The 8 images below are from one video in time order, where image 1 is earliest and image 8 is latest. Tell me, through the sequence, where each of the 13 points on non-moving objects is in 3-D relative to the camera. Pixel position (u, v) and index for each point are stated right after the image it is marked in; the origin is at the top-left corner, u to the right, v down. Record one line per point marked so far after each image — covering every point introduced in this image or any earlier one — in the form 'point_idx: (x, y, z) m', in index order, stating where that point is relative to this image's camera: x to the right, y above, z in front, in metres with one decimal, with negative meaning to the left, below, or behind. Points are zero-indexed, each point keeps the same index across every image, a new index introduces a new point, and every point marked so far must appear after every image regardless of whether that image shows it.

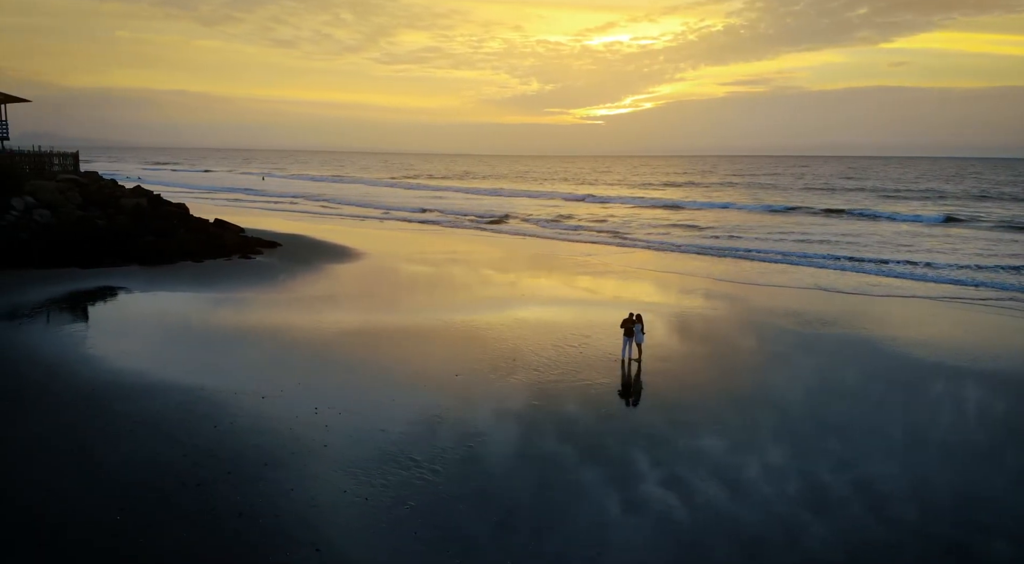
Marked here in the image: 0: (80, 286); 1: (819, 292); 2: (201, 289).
0: (-11.4, 0.0, +18.4) m
1: (+8.8, -0.4, +20.5) m
2: (-8.9, -0.1, +19.6) m
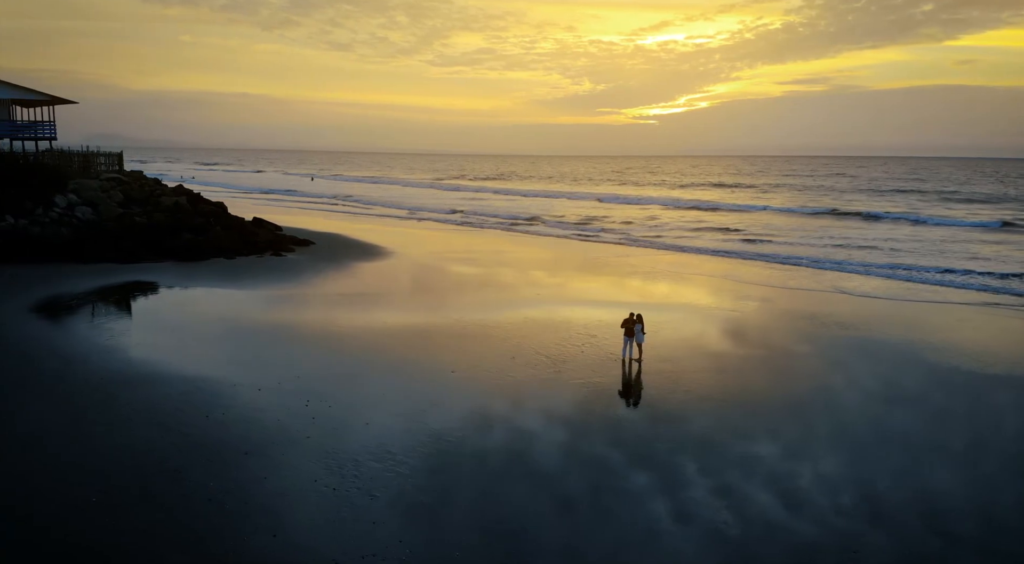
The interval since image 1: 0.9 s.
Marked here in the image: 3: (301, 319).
0: (-10.9, +0.1, +19.1) m
1: (+9.5, -0.5, +20.0) m
2: (-8.3, 0.0, +20.1) m
3: (-4.6, -0.9, +15.4) m
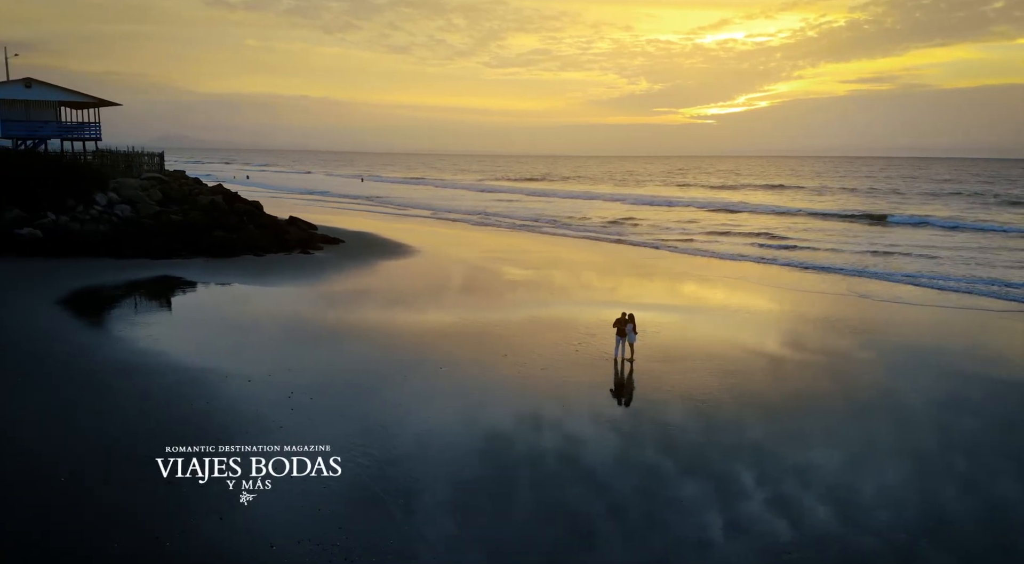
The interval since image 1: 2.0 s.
0: (-10.4, +0.2, +19.7) m
1: (+10.0, -0.6, +19.5) m
2: (-7.7, +0.1, +20.6) m
3: (-4.3, -0.9, +15.7) m
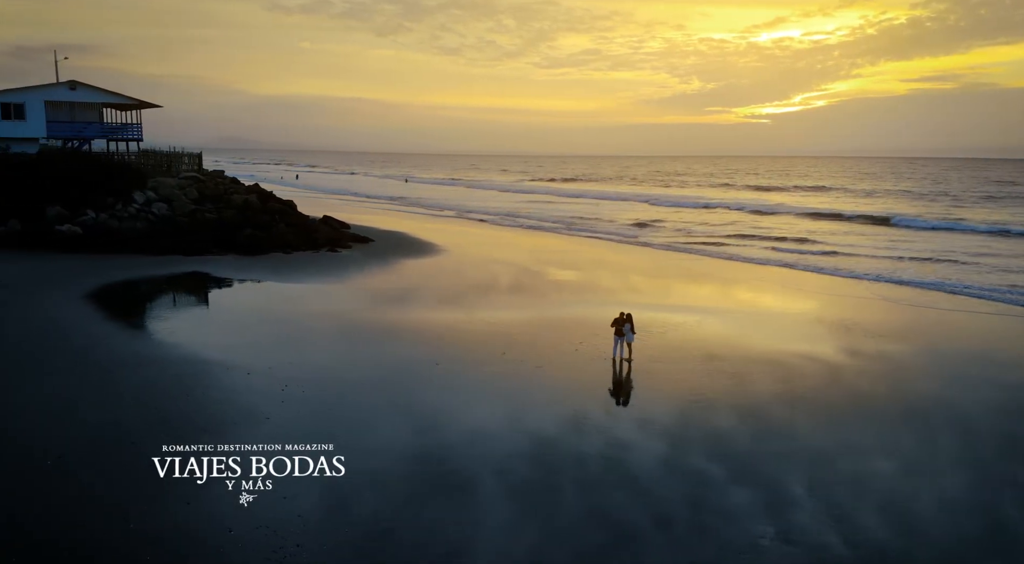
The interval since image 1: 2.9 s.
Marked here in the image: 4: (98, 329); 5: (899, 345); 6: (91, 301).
0: (-9.8, +0.3, +20.3) m
1: (+10.5, -0.7, +19.1) m
2: (-7.1, +0.2, +21.1) m
3: (-4.0, -0.8, +16.0) m
4: (-8.0, -0.9, +13.3) m
5: (+8.6, -1.4, +15.5) m
6: (-9.5, -0.4, +15.6) m
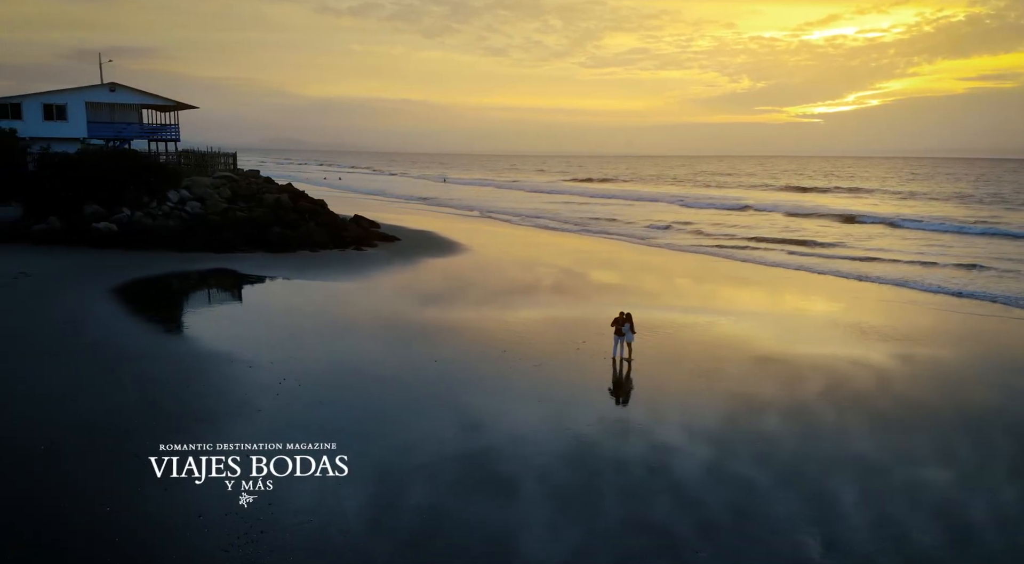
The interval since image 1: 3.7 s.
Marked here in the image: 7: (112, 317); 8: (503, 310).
0: (-9.2, +0.5, +20.8) m
1: (+11.0, -0.8, +18.6) m
2: (-6.5, +0.3, +21.5) m
3: (-3.6, -0.8, +16.2) m
4: (-7.7, -0.8, +13.7) m
5: (+8.9, -1.4, +15.1) m
6: (-9.1, -0.3, +16.1) m
7: (-8.2, -0.7, +14.3) m
8: (-0.1, -0.7, +17.4) m
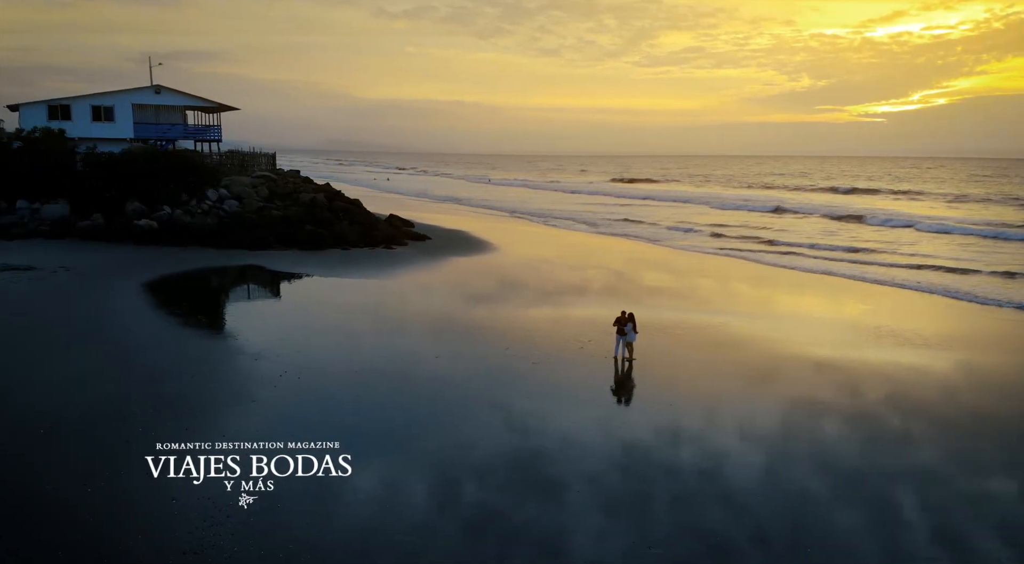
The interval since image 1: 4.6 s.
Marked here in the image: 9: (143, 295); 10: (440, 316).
0: (-8.5, +0.6, +21.5) m
1: (+11.6, -0.9, +18.1) m
2: (-5.7, +0.3, +22.0) m
3: (-3.1, -0.7, +16.5) m
4: (-7.4, -0.7, +14.3) m
5: (+9.2, -1.5, +14.7) m
6: (-8.7, -0.2, +16.7) m
7: (-7.9, -0.6, +14.9) m
8: (+0.4, -0.7, +17.5) m
9: (-8.7, -0.3, +16.5) m
10: (-1.6, -0.8, +16.3) m
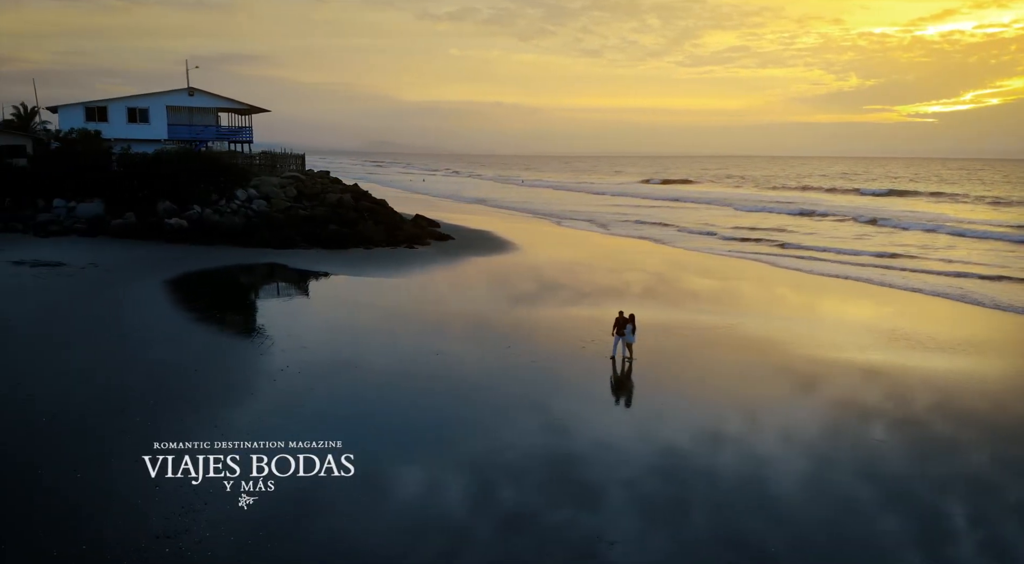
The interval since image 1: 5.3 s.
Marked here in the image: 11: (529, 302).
0: (-7.9, +0.6, +22.0) m
1: (+12.0, -1.0, +17.7) m
2: (-5.1, +0.4, +22.4) m
3: (-2.8, -0.7, +16.8) m
4: (-7.2, -0.7, +14.7) m
5: (+9.5, -1.6, +14.4) m
6: (-8.3, -0.1, +17.3) m
7: (-7.6, -0.5, +15.4) m
8: (+0.8, -0.7, +17.6) m
9: (-8.4, -0.2, +17.1) m
10: (-1.3, -0.8, +16.6) m
11: (+0.4, -0.6, +18.3) m
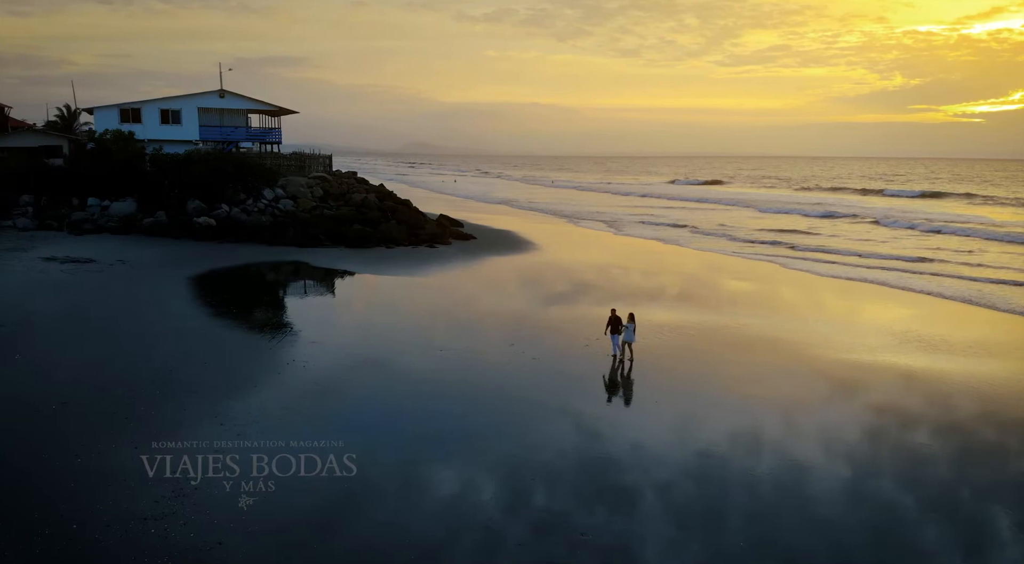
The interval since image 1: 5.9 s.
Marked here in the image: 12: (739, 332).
0: (-7.3, +0.7, +22.6) m
1: (+12.3, -1.1, +17.4) m
2: (-4.5, +0.4, +22.8) m
3: (-2.5, -0.6, +17.2) m
4: (-6.9, -0.6, +15.3) m
5: (+9.7, -1.7, +14.3) m
6: (-8.0, -0.1, +17.9) m
7: (-7.4, -0.5, +15.9) m
8: (+1.1, -0.7, +17.8) m
9: (-8.1, -0.1, +17.7) m
10: (-1.0, -0.8, +16.9) m
11: (+0.8, -0.5, +18.6) m
12: (+5.2, -1.2, +16.1) m
